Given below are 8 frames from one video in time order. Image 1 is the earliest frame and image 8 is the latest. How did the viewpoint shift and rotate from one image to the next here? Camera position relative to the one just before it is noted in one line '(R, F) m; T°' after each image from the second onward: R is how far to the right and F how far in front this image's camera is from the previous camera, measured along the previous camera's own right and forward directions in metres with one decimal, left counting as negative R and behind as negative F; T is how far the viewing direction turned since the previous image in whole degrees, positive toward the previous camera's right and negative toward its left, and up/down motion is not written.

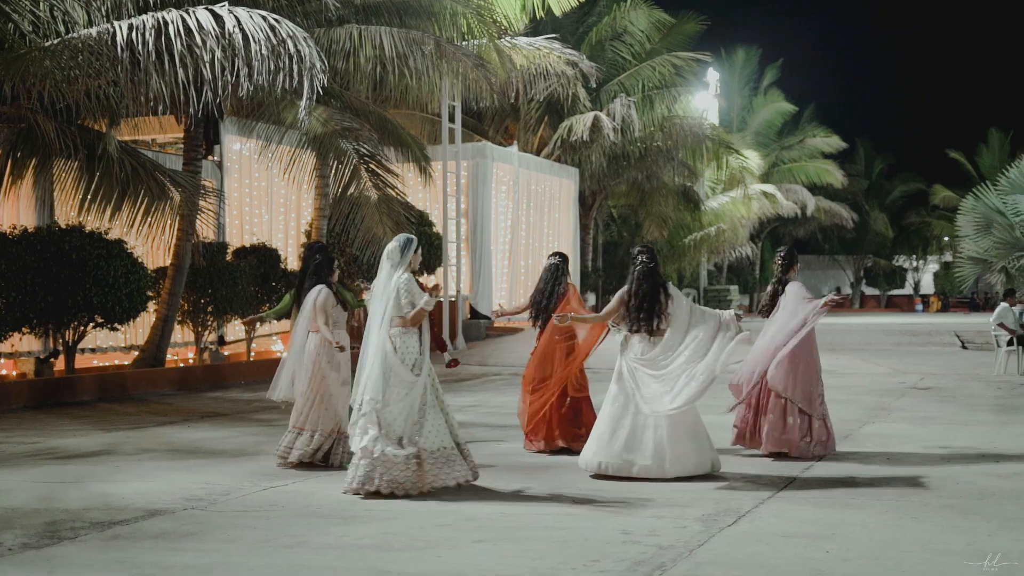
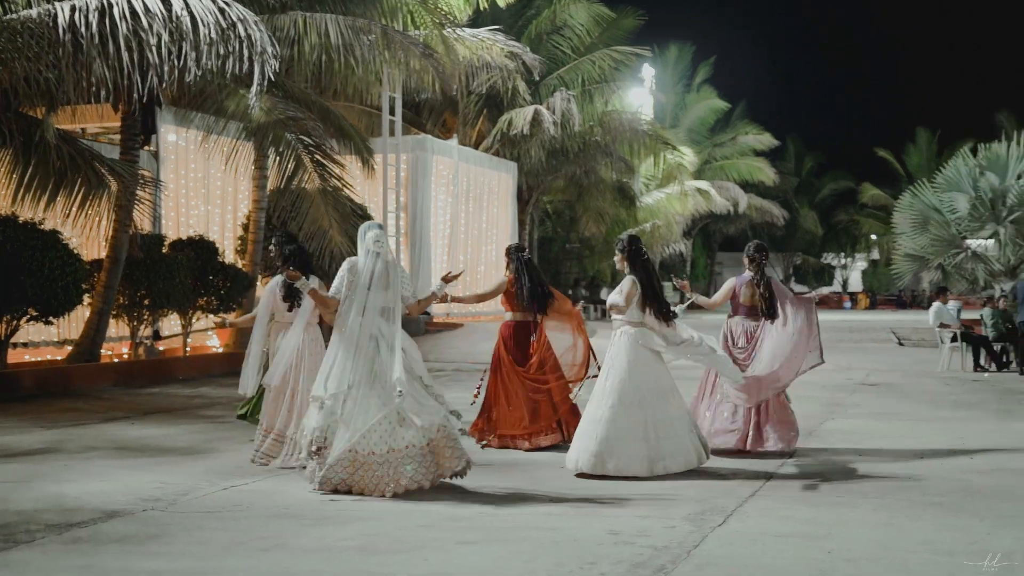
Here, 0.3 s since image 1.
(-0.3, +0.2) m; +3°
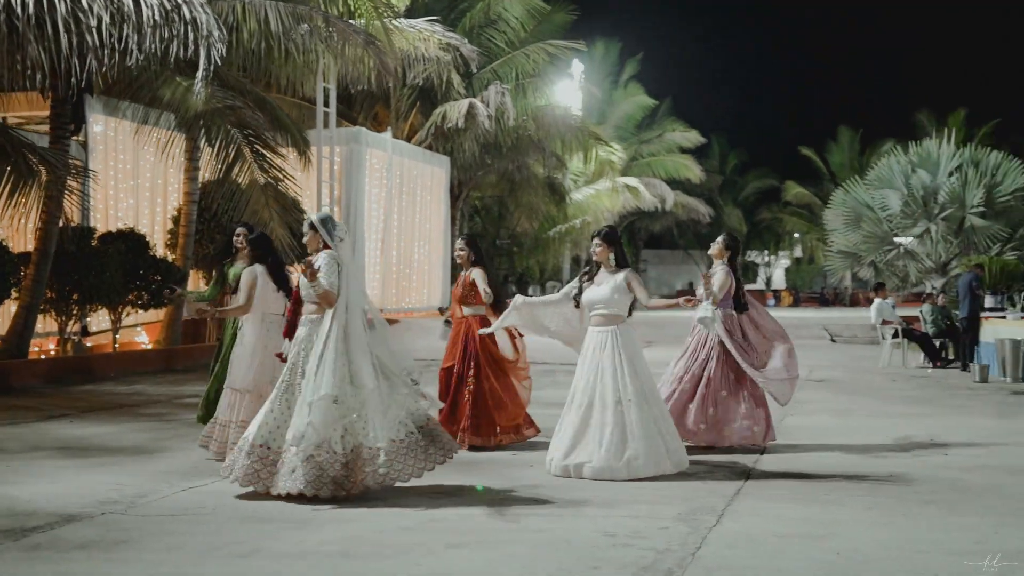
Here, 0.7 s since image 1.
(-0.3, +0.2) m; +4°
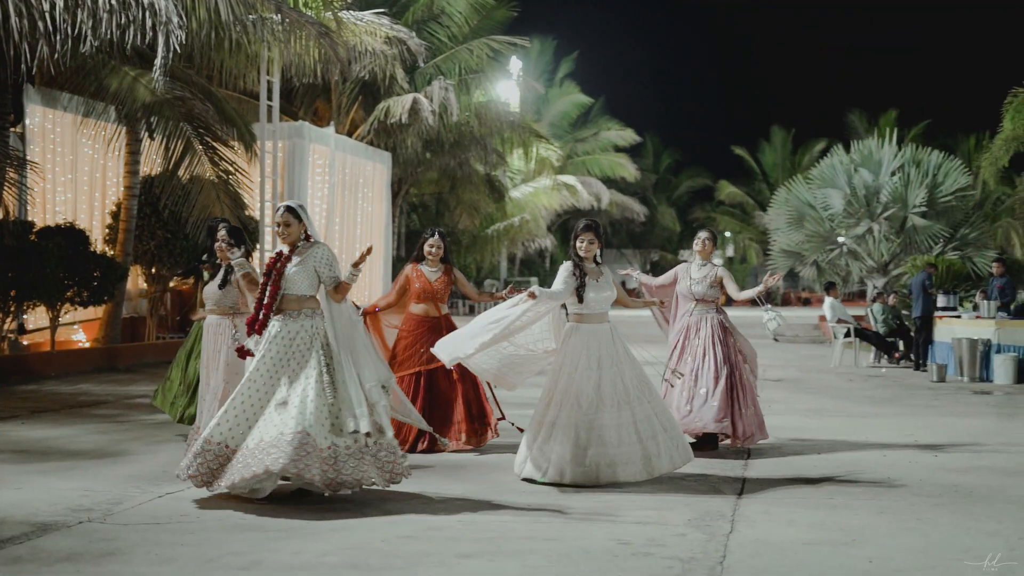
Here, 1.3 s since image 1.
(-0.4, +0.2) m; +3°
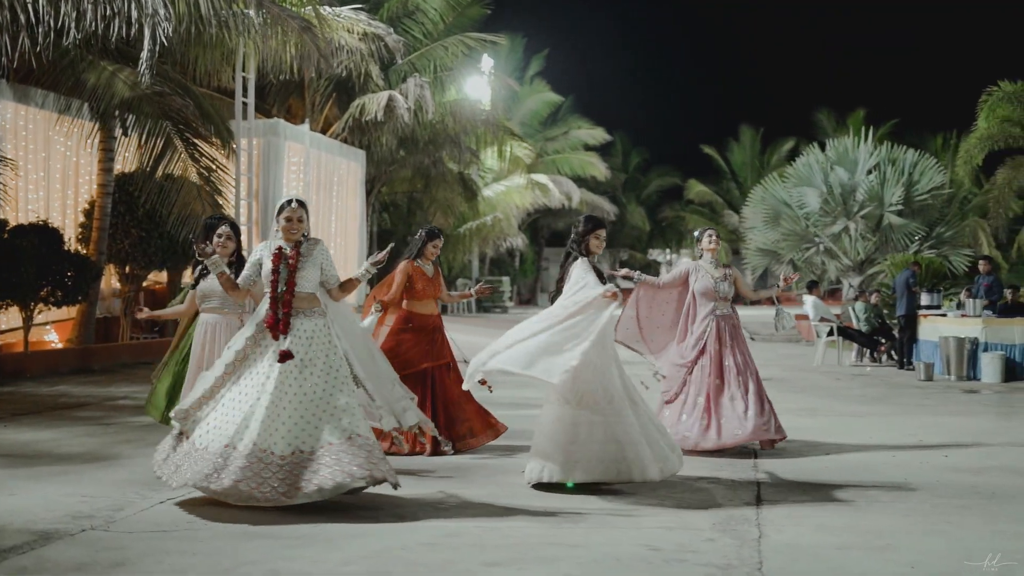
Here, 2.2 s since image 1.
(-0.3, +0.2) m; +2°
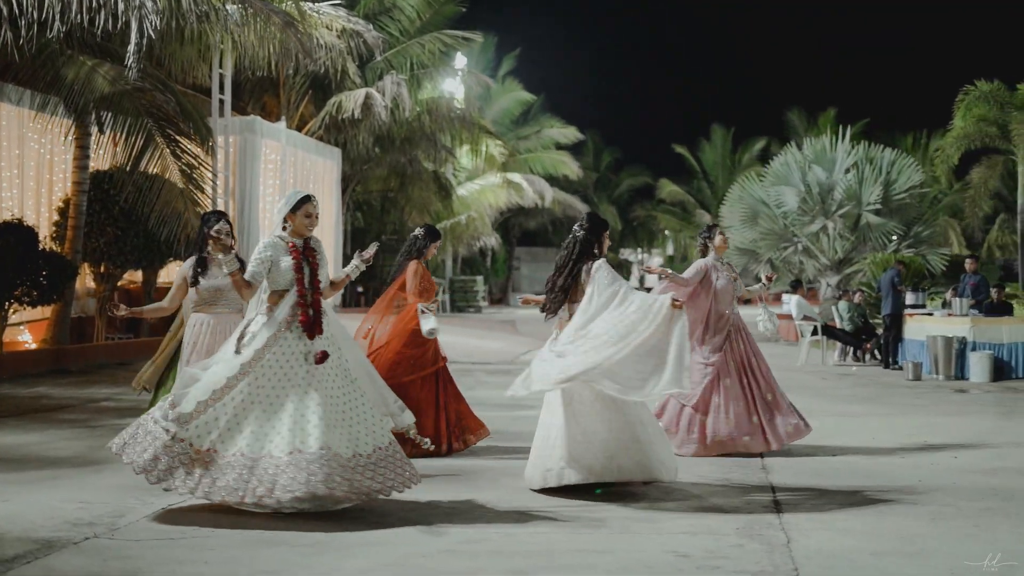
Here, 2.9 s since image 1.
(-0.2, +0.2) m; +1°
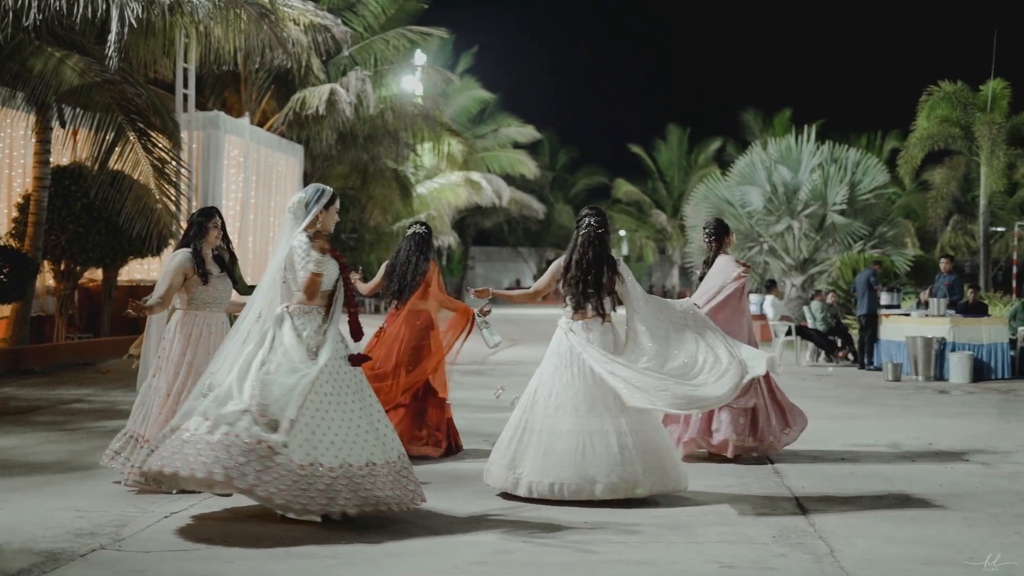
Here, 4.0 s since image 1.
(-0.4, +0.2) m; +2°
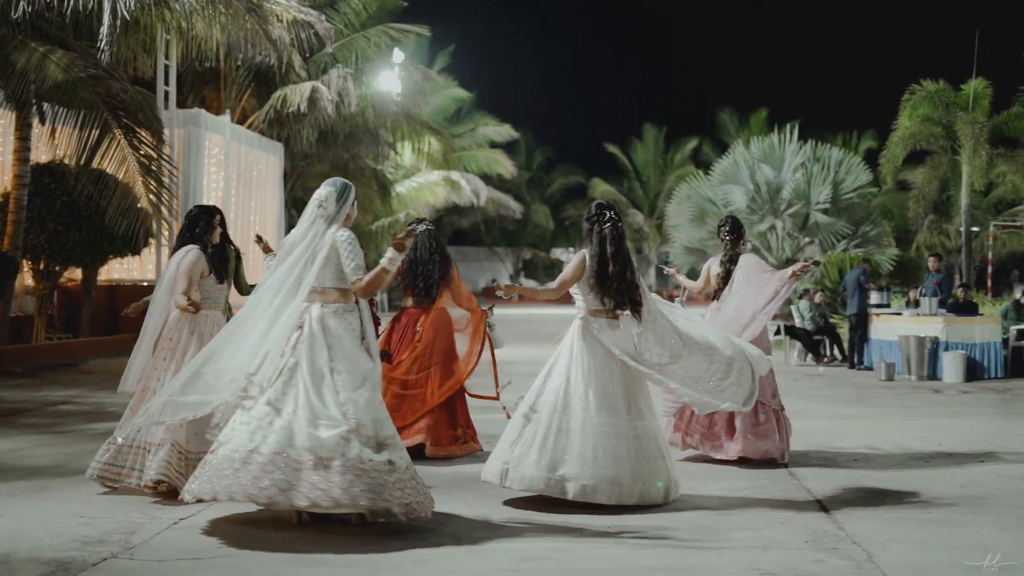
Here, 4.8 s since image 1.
(-0.2, +0.1) m; +1°
